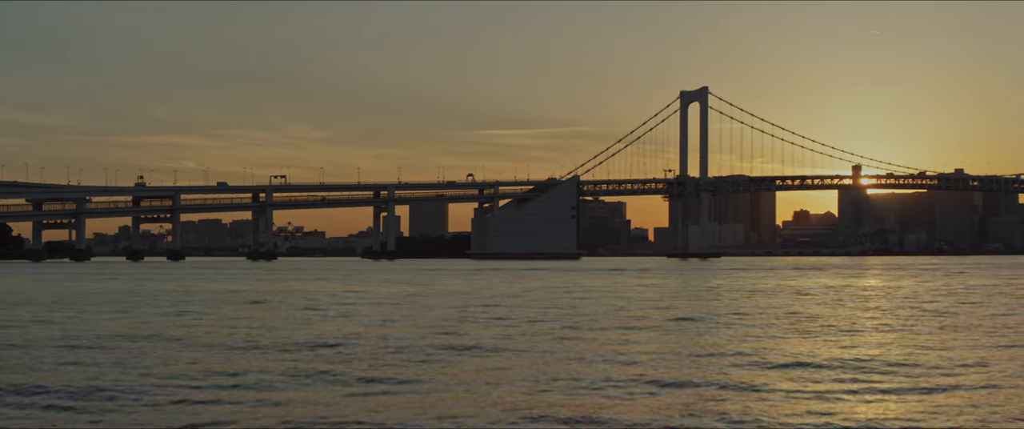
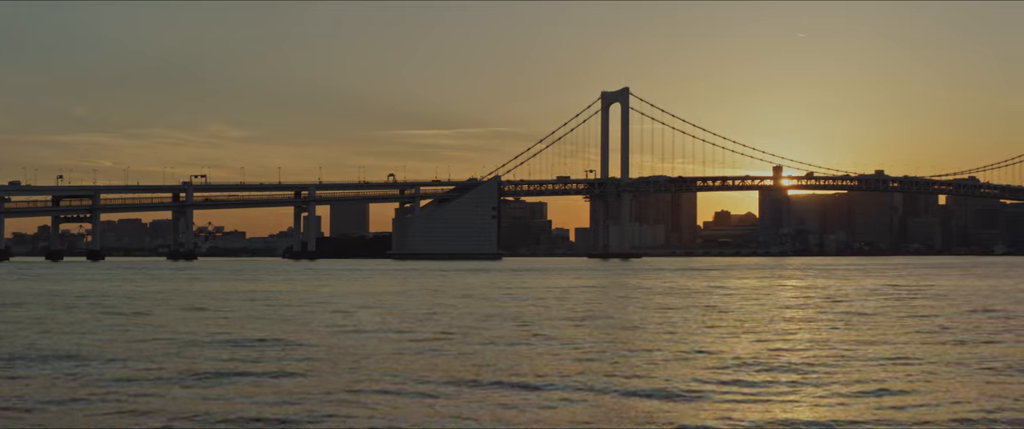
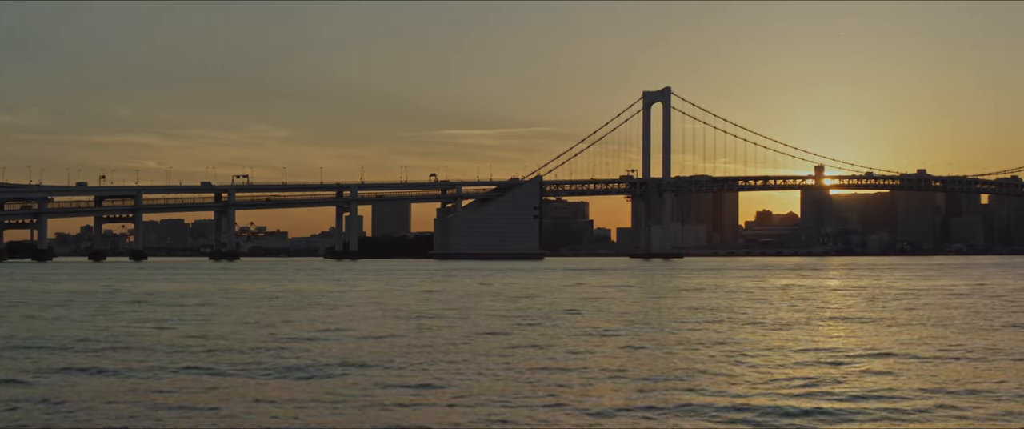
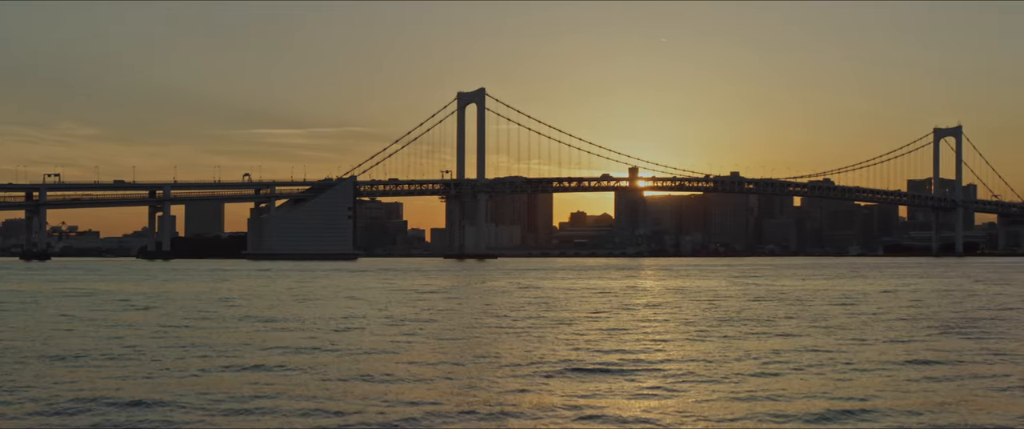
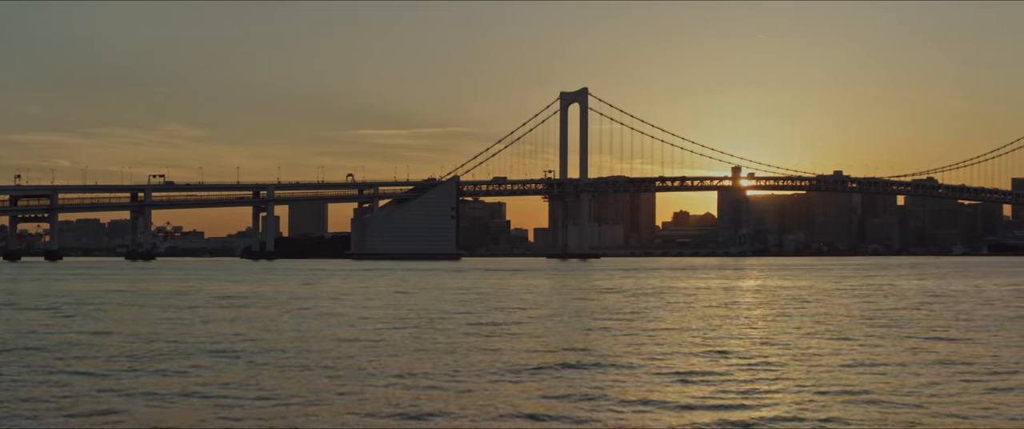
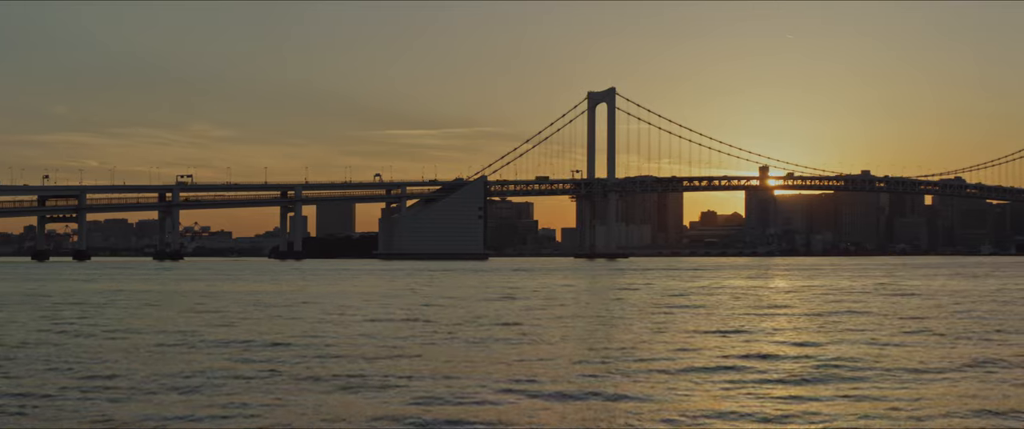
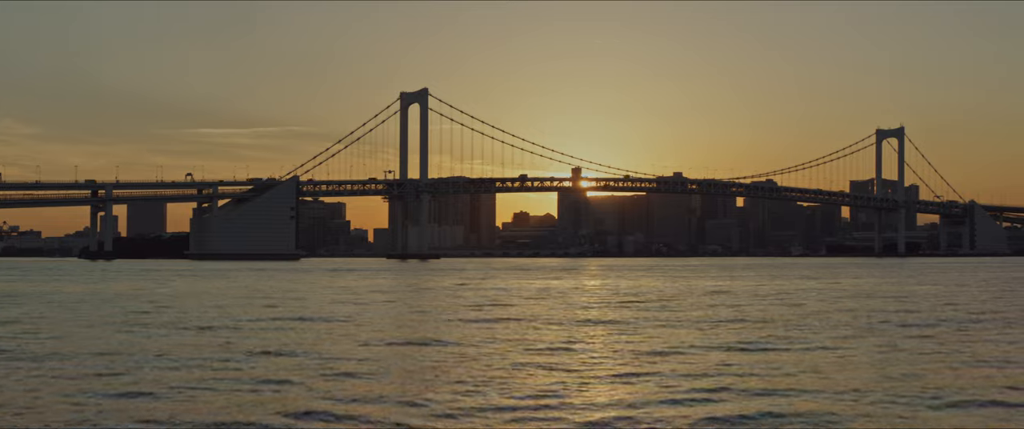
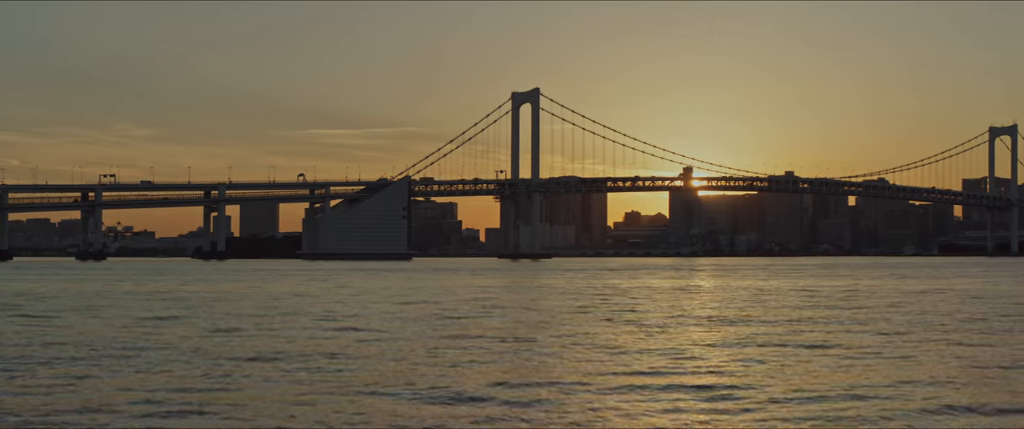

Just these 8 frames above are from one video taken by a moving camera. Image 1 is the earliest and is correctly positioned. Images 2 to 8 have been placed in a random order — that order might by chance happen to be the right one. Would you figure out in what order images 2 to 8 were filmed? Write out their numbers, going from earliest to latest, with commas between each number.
3, 2, 6, 5, 8, 4, 7
